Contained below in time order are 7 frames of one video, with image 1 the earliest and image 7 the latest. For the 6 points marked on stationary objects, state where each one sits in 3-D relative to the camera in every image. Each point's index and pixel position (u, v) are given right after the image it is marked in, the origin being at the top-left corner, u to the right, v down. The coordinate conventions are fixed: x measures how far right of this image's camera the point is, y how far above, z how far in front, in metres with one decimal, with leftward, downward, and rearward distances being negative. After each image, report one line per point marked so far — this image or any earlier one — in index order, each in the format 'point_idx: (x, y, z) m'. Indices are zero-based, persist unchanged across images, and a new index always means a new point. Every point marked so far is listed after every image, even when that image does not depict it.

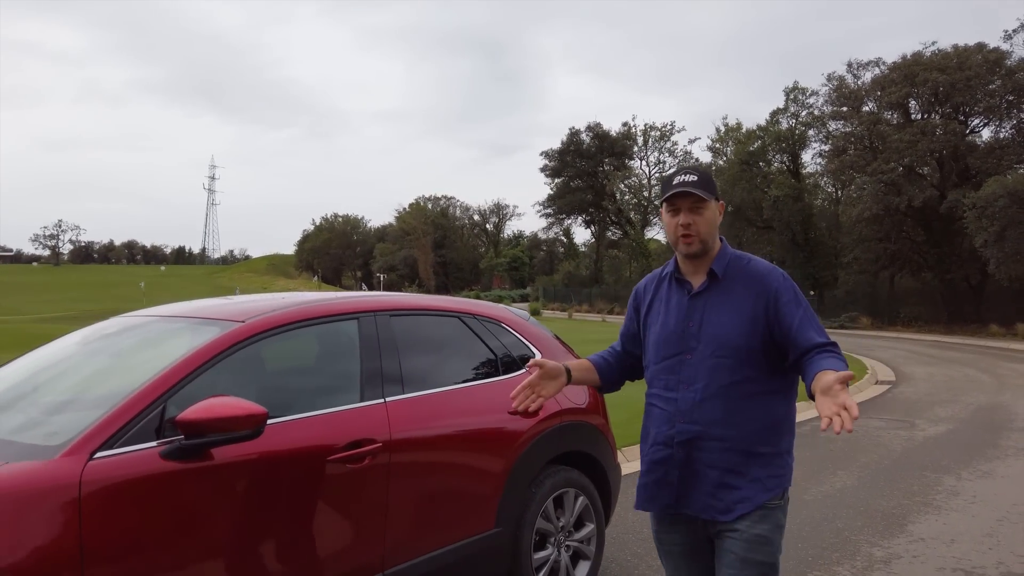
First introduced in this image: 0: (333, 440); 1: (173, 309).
0: (-0.8, -0.6, +3.2) m
1: (-1.6, -0.1, +3.9) m
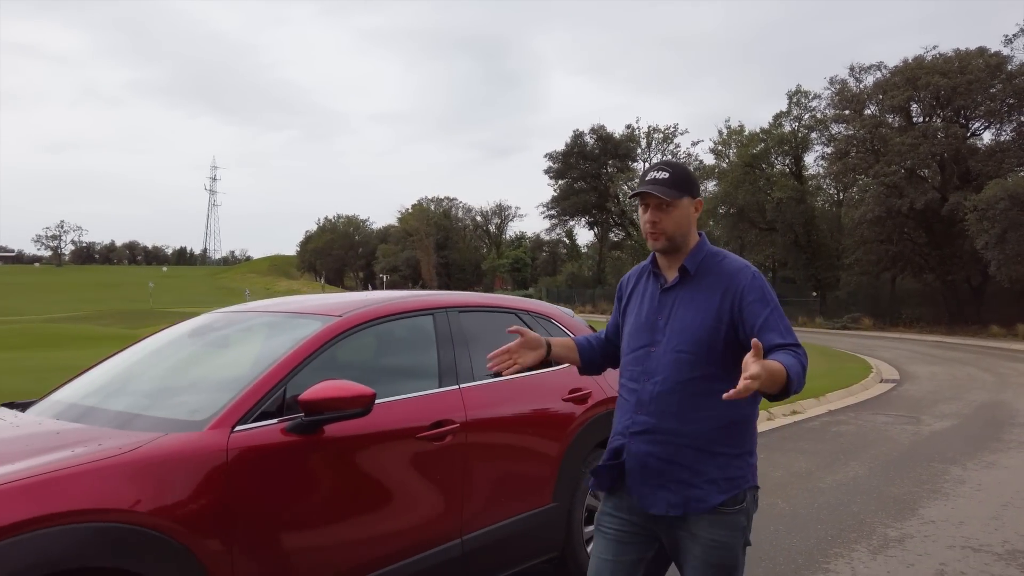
0: (-0.5, -0.6, +3.6) m
1: (-1.3, -0.1, +4.3) m
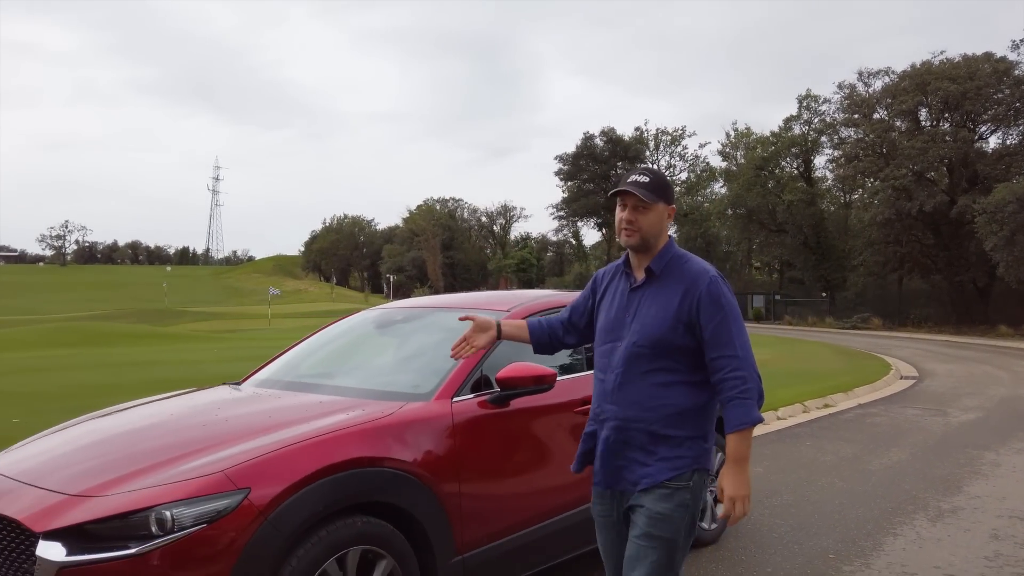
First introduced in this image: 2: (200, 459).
0: (+0.3, -0.6, +4.3) m
1: (-0.6, -0.1, +5.0) m
2: (-1.2, -0.7, +3.0) m
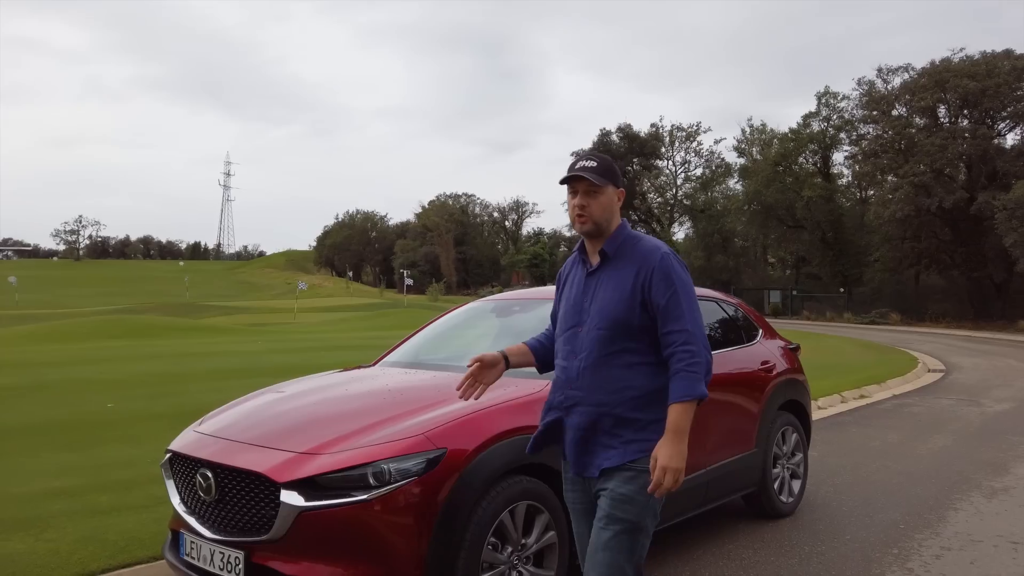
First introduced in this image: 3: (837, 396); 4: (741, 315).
0: (+1.0, -0.6, +4.8) m
1: (+0.1, 0.0, +5.5) m
2: (-0.6, -0.6, +3.5) m
3: (+5.2, -1.7, +12.2) m
4: (+1.8, -0.2, +5.9) m
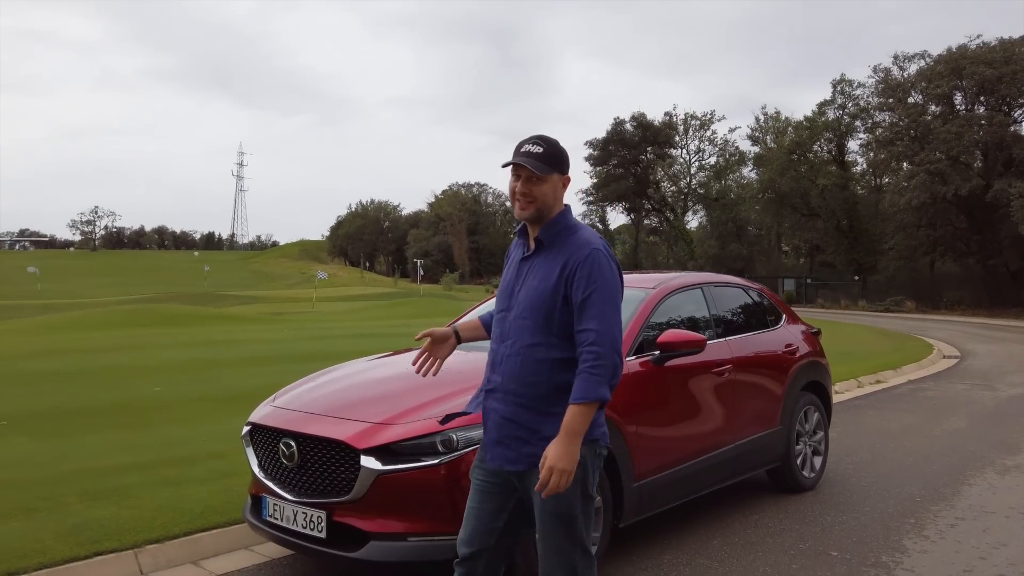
0: (+1.3, -0.5, +5.1) m
1: (+0.4, +0.1, +5.8) m
2: (-0.3, -0.6, +3.9) m
3: (+5.6, -1.5, +12.5) m
4: (+2.1, -0.1, +6.3) m
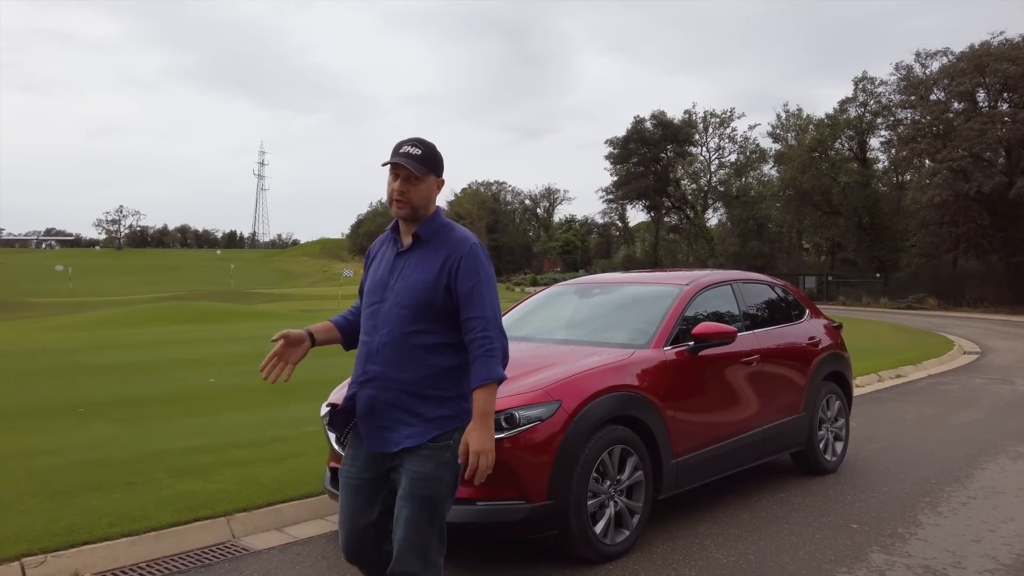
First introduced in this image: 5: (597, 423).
0: (+1.6, -0.5, +5.6) m
1: (+0.8, +0.1, +6.3) m
2: (0.0, -0.5, +4.4) m
3: (+6.1, -1.5, +12.9) m
4: (+2.4, -0.1, +6.7) m
5: (+0.5, -0.8, +4.4) m
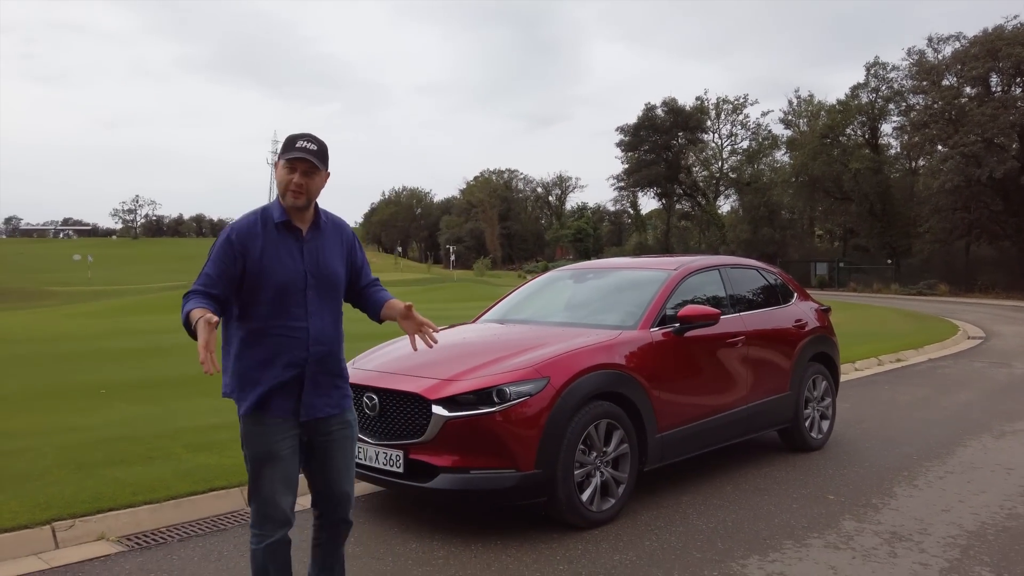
0: (+1.6, -0.3, +5.9) m
1: (+0.8, +0.2, +6.6) m
2: (0.0, -0.4, +4.7) m
3: (+6.2, -1.2, +13.1) m
4: (+2.4, +0.1, +7.0) m
5: (+0.4, -0.7, +4.7) m
